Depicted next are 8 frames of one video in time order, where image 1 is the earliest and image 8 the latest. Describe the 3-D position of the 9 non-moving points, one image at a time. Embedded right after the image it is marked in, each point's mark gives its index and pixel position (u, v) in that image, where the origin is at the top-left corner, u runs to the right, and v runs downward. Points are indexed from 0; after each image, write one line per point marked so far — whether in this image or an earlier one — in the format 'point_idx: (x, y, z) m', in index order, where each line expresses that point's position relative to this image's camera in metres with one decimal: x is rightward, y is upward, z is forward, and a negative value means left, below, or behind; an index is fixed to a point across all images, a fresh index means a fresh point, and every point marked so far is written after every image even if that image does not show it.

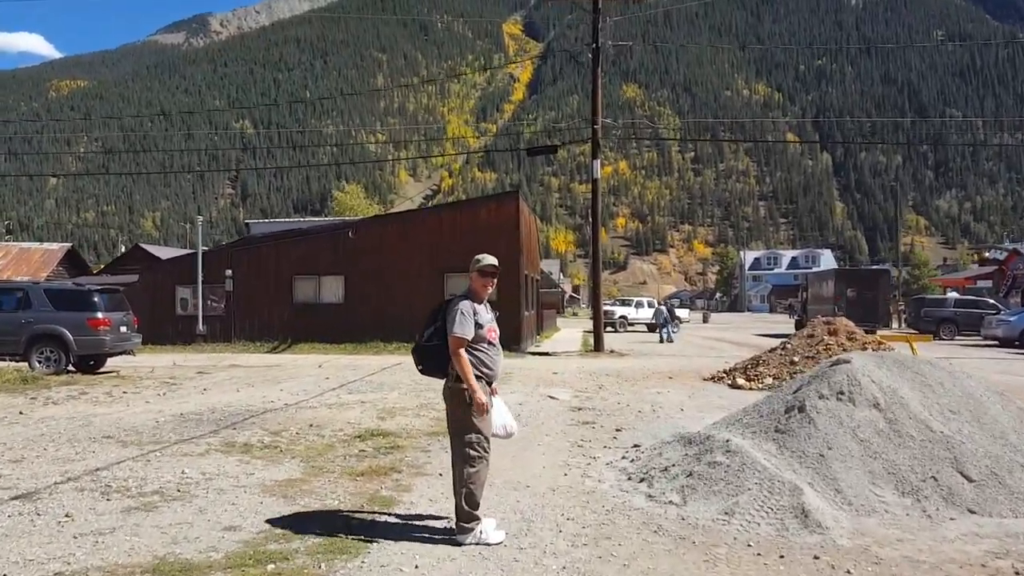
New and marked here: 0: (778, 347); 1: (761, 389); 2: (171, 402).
0: (+5.5, -1.2, +17.9) m
1: (+4.7, -1.9, +16.5) m
2: (-5.4, -1.8, +13.5) m
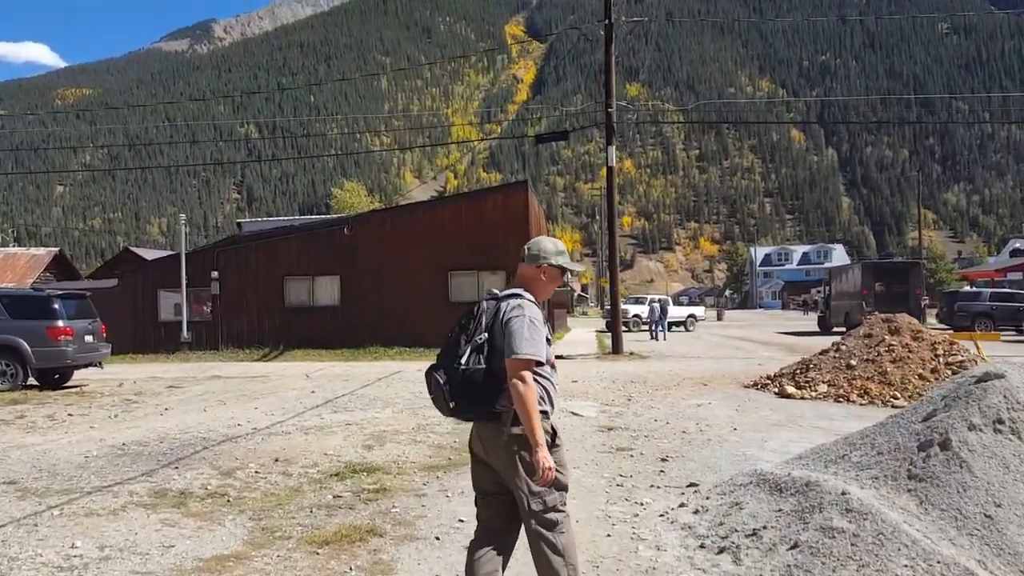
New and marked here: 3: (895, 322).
0: (+5.8, -1.1, +15.6) m
1: (+4.9, -1.8, +14.2) m
2: (-5.2, -1.8, +11.2) m
3: (+6.9, -0.6, +15.5) m
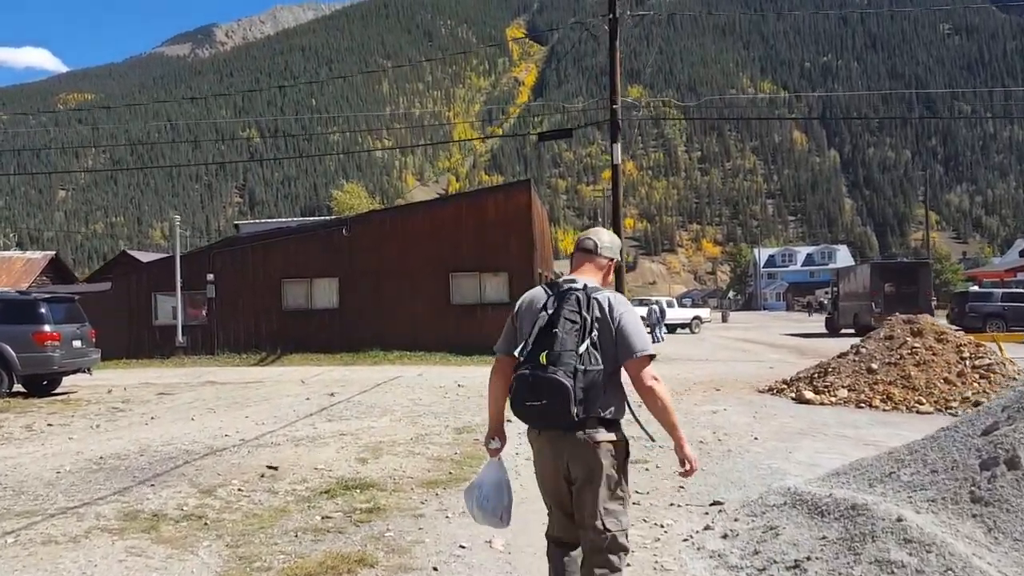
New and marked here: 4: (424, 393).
0: (+5.8, -1.1, +14.9) m
1: (+4.9, -1.8, +13.5) m
2: (-5.1, -1.9, +10.6) m
3: (+6.9, -0.6, +14.8) m
4: (-1.4, -1.7, +14.3) m
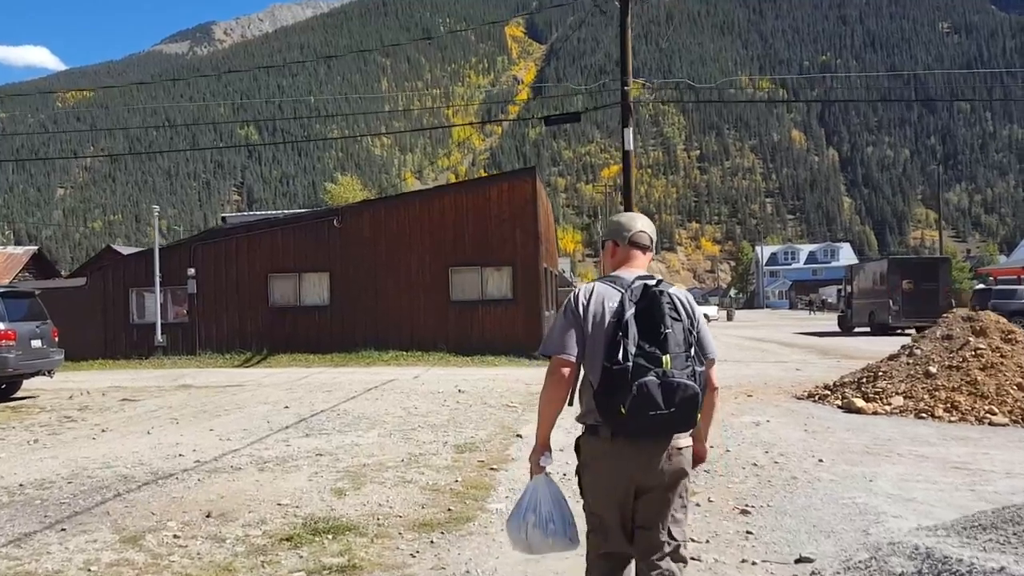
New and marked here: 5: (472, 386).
0: (+5.9, -1.0, +13.2) m
1: (+5.1, -1.7, +11.7) m
2: (-5.0, -1.8, +8.9) m
3: (+7.0, -0.5, +13.1) m
4: (-1.3, -1.6, +12.6) m
5: (-0.7, -1.6, +14.5) m
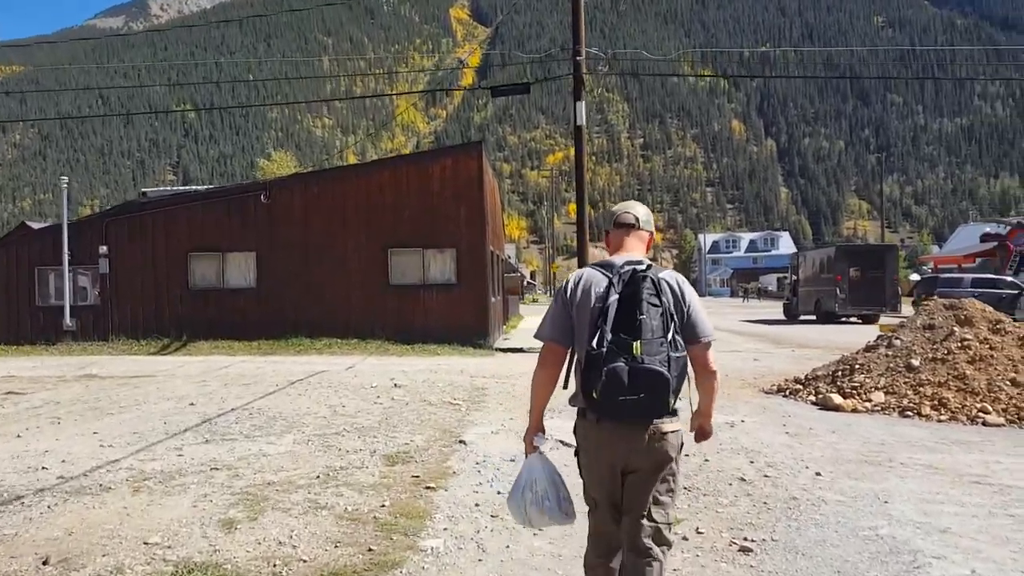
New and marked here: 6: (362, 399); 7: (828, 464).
0: (+5.1, -0.8, +12.1) m
1: (+4.4, -1.5, +10.6) m
2: (-5.5, -1.5, +7.1) m
3: (+6.2, -0.3, +12.1) m
4: (-2.0, -1.4, +11.0) m
5: (-1.5, -1.4, +13.0) m
6: (-1.9, -1.4, +10.7) m
7: (+2.6, -1.5, +7.3) m
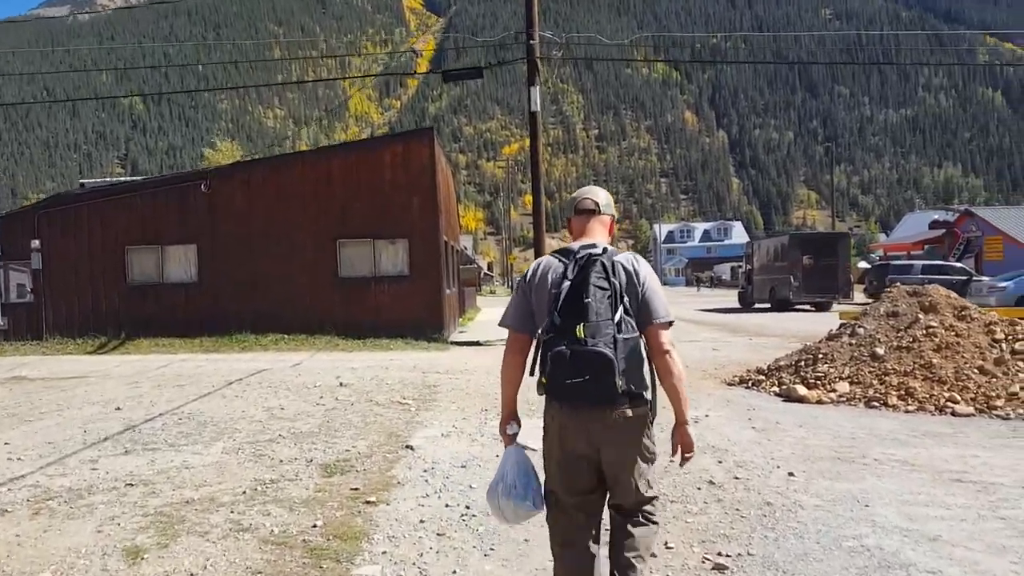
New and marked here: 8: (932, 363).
0: (+4.5, -0.6, +11.7) m
1: (+3.8, -1.4, +10.3) m
2: (-5.8, -1.5, +6.2) m
3: (+5.6, -0.1, +11.8) m
4: (-2.6, -1.3, +10.3) m
5: (-2.2, -1.3, +12.3) m
6: (-2.4, -1.3, +10.0) m
7: (+2.3, -1.4, +6.8) m
8: (+5.0, -0.9, +10.3) m
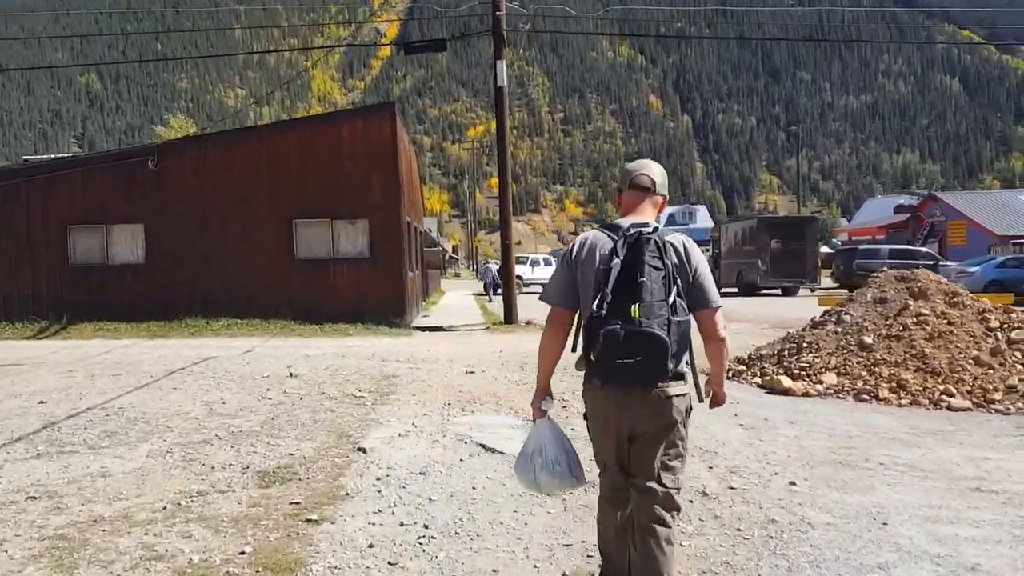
0: (+4.1, -0.4, +11.1) m
1: (+3.4, -1.2, +9.6) m
2: (-6.1, -1.4, +5.2) m
3: (+5.2, +0.1, +11.2) m
4: (-3.0, -1.1, +9.4) m
5: (-2.7, -1.0, +11.4) m
6: (-2.8, -1.1, +9.1) m
7: (+2.0, -1.3, +6.1) m
8: (+4.6, -0.7, +9.7) m
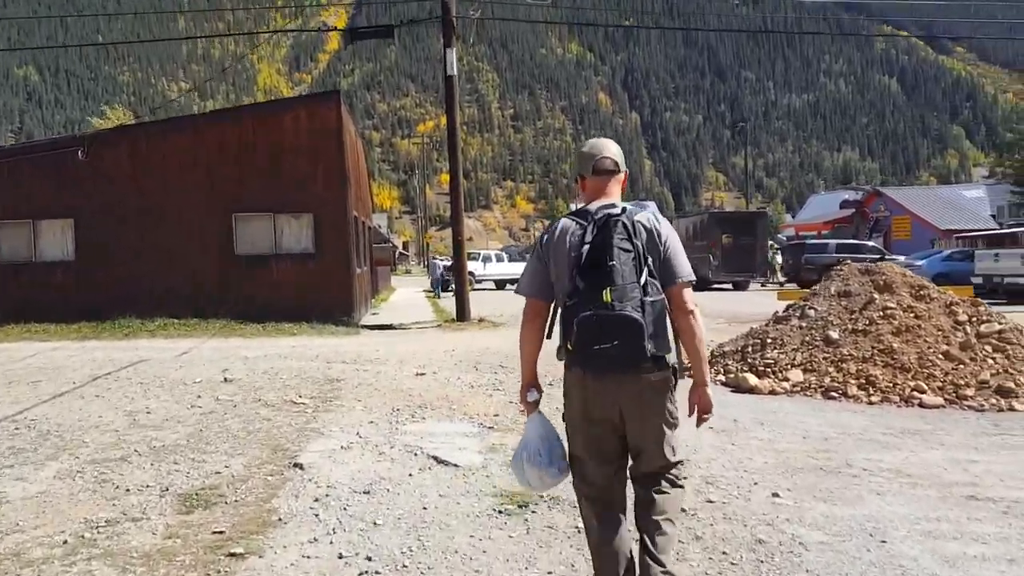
0: (+3.5, -0.3, +10.7) m
1: (+2.9, -1.1, +9.2) m
2: (-6.3, -1.4, +4.3) m
3: (+4.6, +0.2, +10.9) m
4: (-3.5, -1.1, +8.7) m
5: (-3.2, -1.0, +10.7) m
6: (-3.2, -1.1, +8.4) m
7: (+1.7, -1.2, +5.6) m
8: (+4.1, -0.6, +9.4) m
